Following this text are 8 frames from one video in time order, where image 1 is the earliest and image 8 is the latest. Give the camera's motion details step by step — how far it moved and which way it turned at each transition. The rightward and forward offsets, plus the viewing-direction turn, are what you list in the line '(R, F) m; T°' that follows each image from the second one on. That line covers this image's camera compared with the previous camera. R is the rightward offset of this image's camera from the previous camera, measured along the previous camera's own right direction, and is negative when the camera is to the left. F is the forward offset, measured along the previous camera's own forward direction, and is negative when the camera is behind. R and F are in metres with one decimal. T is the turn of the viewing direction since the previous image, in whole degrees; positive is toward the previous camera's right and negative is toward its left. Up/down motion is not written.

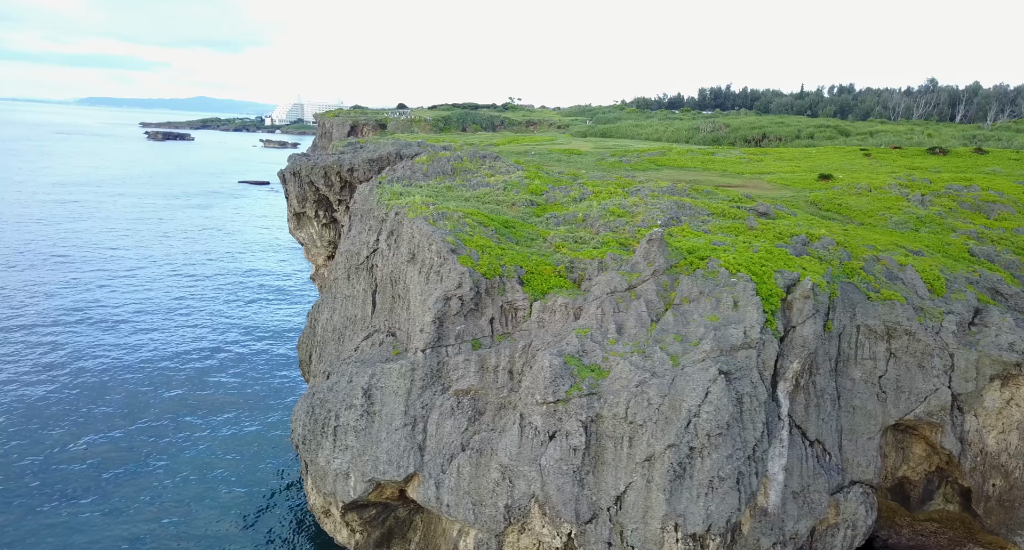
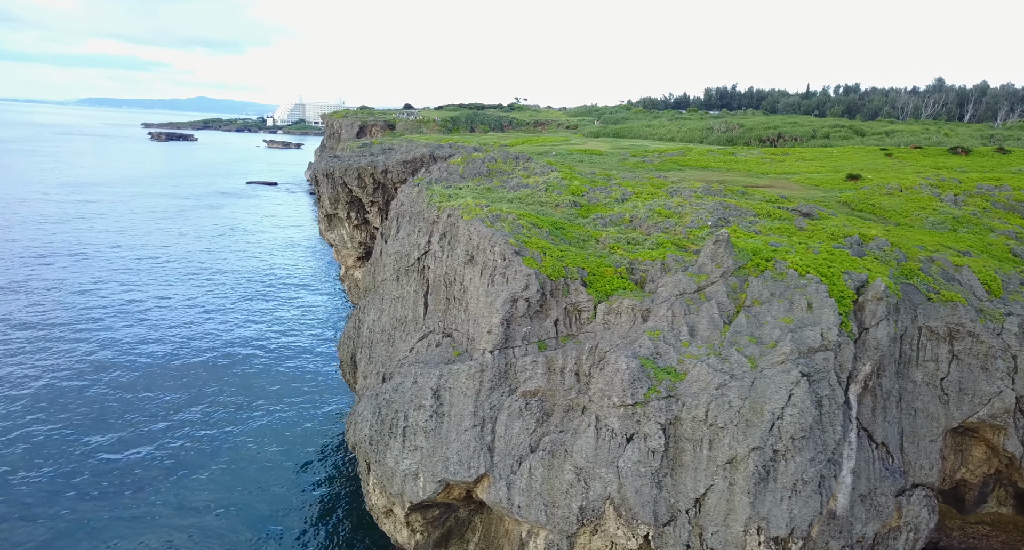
(-1.3, -0.1) m; -1°
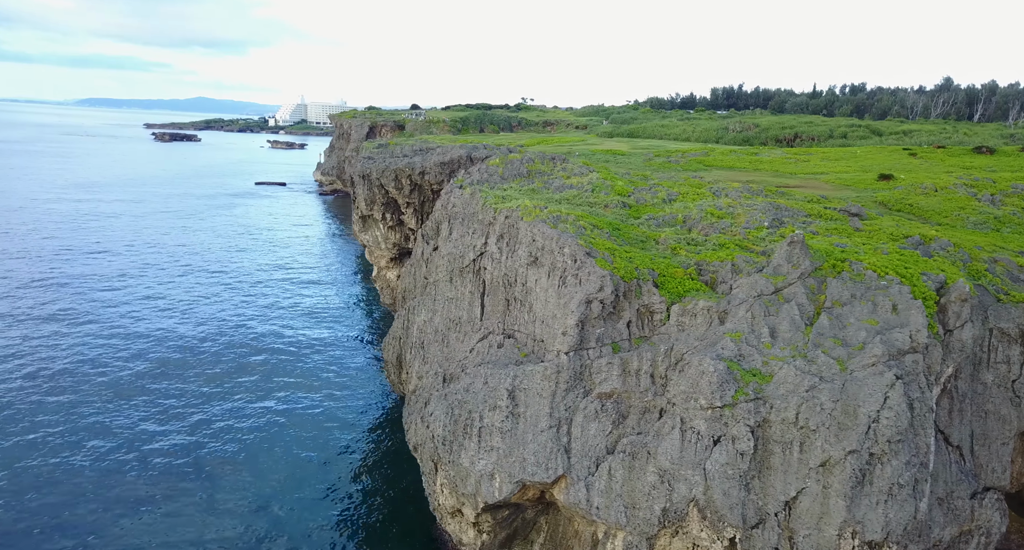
(-1.4, 0.0) m; -1°
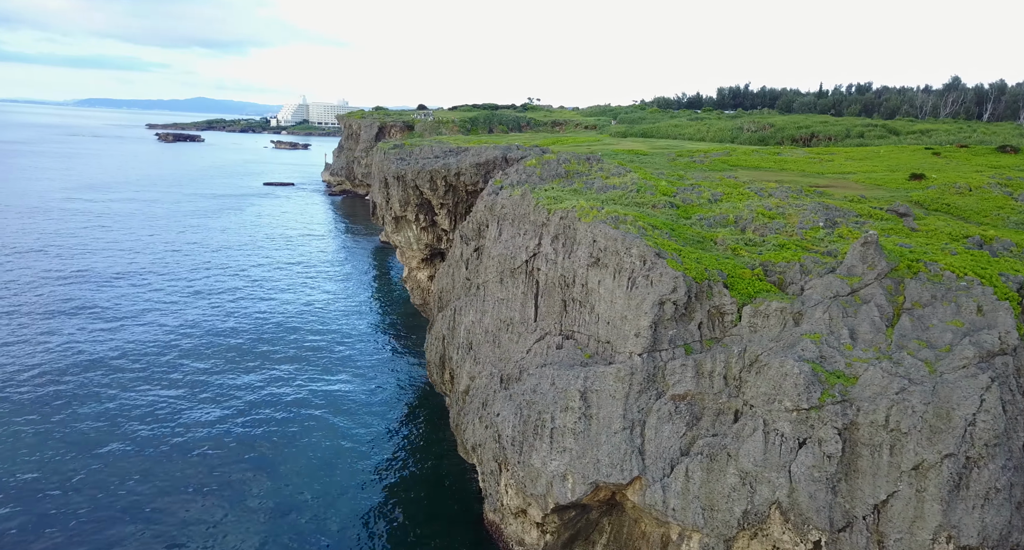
(-1.4, 0.0) m; -1°
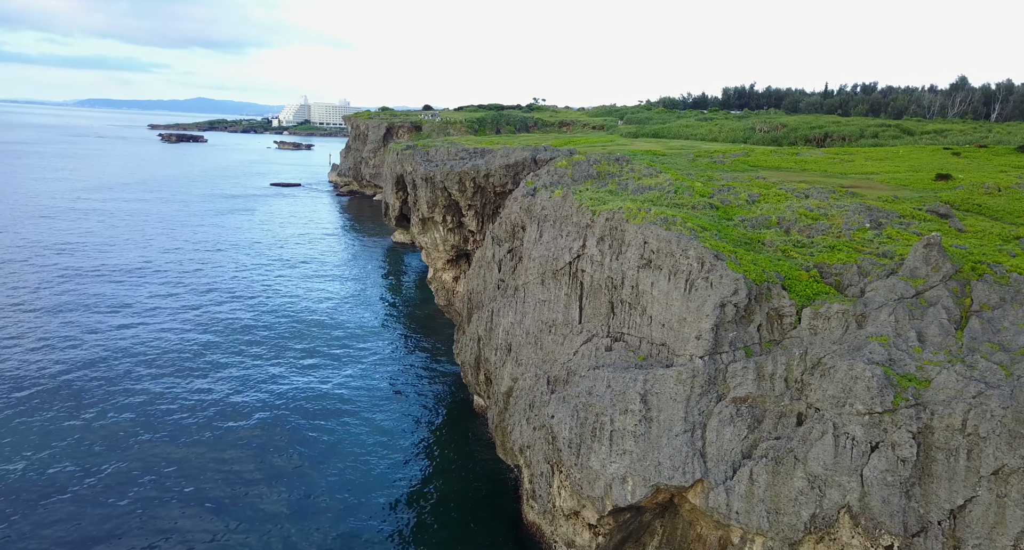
(-1.1, 0.0) m; -1°
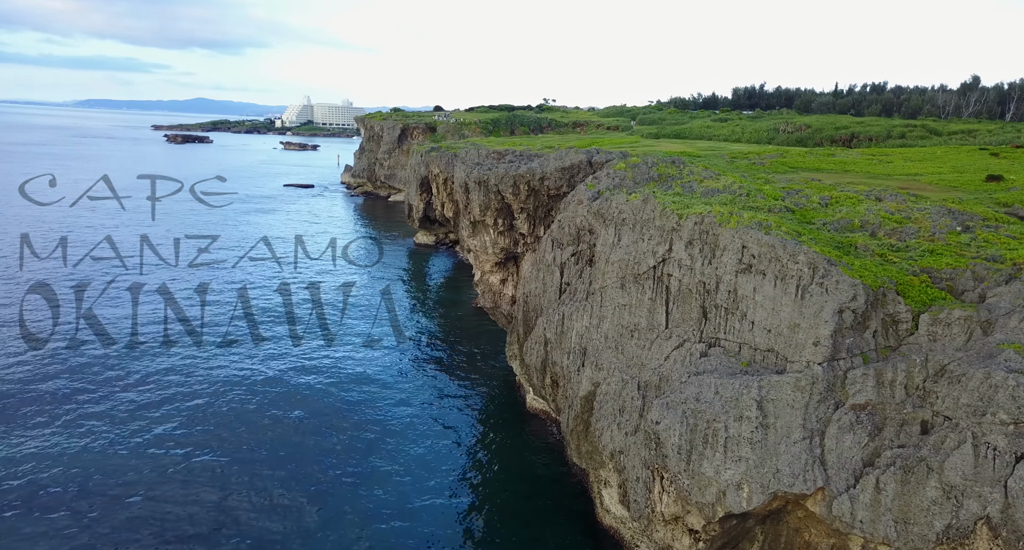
(-2.2, 0.0) m; -2°
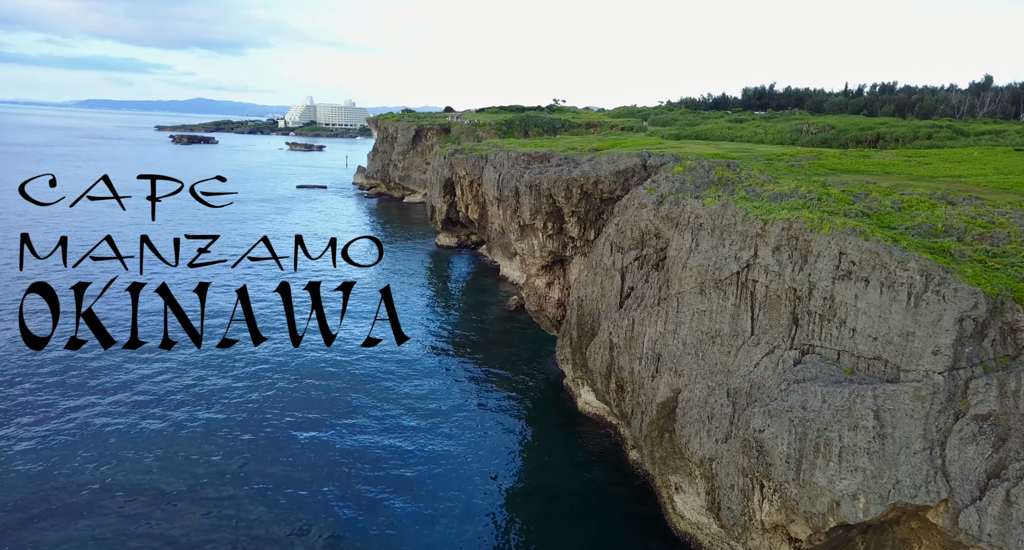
(-2.2, 0.0) m; -1°
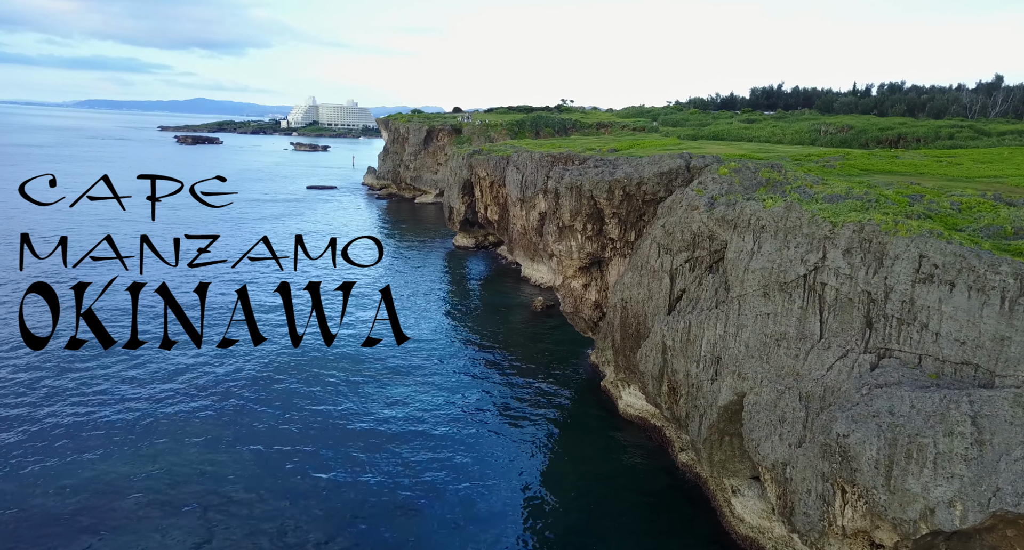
(-1.7, 0.0) m; -1°
